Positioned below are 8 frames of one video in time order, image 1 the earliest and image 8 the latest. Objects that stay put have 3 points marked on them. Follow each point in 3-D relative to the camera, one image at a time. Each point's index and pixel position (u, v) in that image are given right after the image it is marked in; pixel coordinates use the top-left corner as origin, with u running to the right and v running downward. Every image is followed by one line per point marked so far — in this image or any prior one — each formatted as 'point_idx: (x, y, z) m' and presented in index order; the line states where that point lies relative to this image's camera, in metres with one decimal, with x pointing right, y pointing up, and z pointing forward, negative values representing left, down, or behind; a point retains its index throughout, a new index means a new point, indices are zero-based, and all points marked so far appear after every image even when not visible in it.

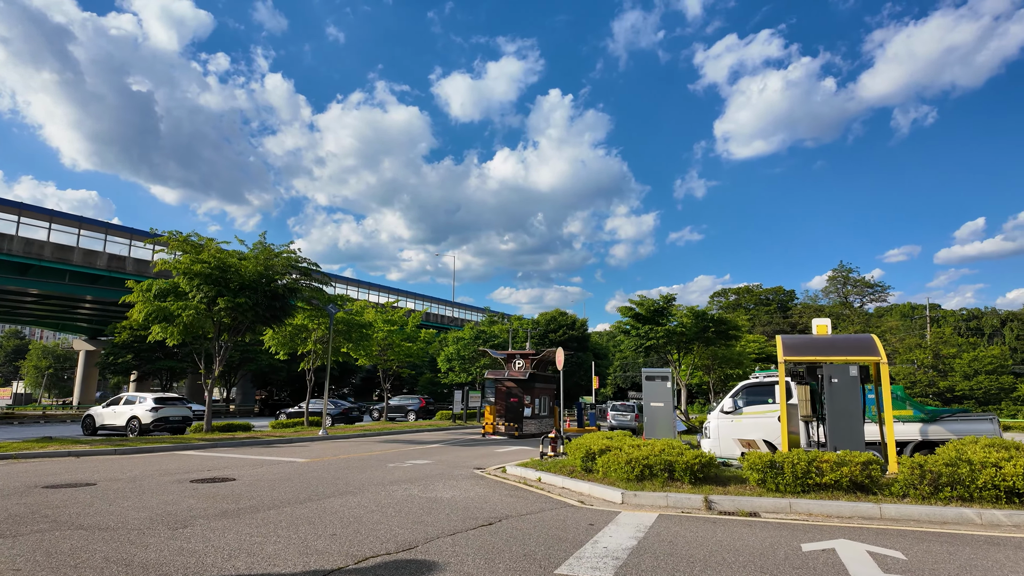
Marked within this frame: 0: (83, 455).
0: (-9.7, -3.8, +13.5) m
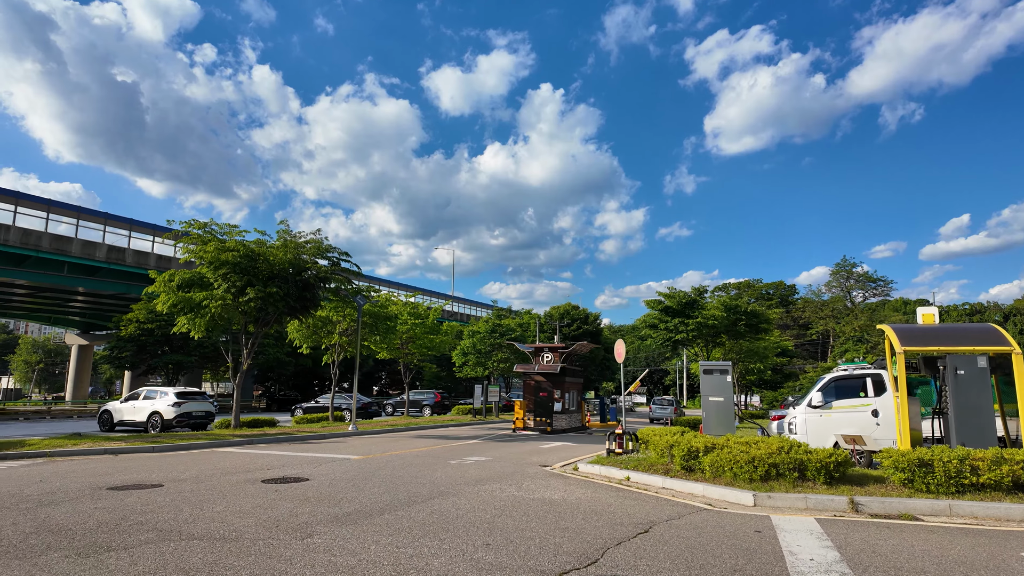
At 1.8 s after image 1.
0: (-8.3, -3.5, +12.7) m
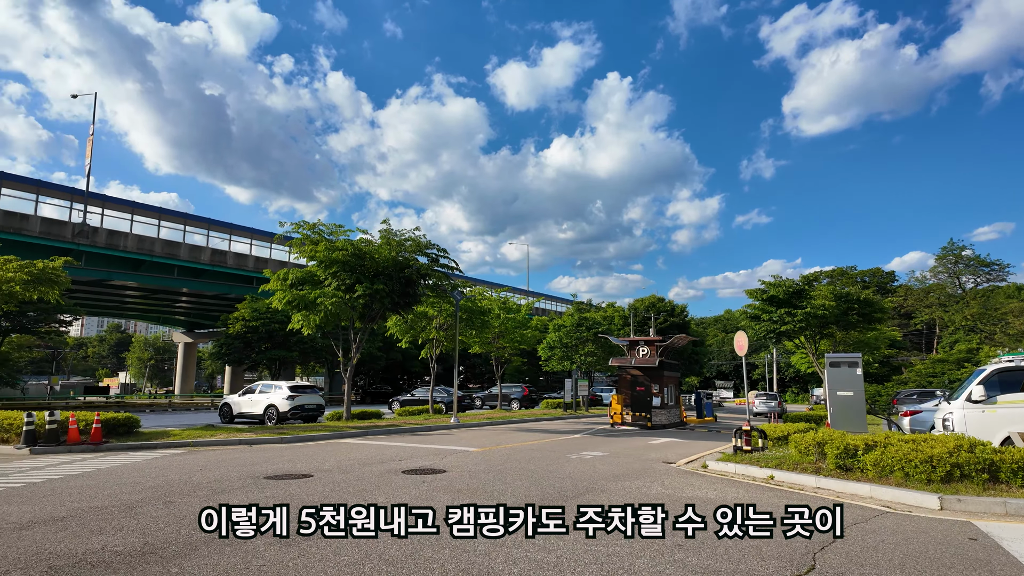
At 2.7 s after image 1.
0: (-5.7, -3.5, +13.4) m
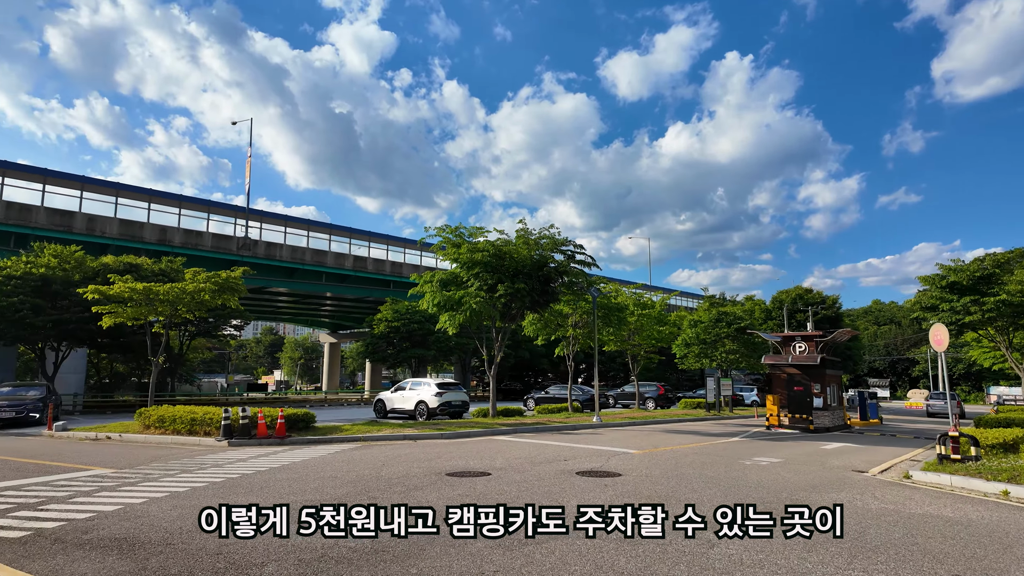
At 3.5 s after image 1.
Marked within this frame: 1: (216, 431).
0: (-2.1, -3.6, +13.9) m
1: (-7.3, -3.5, +14.7) m
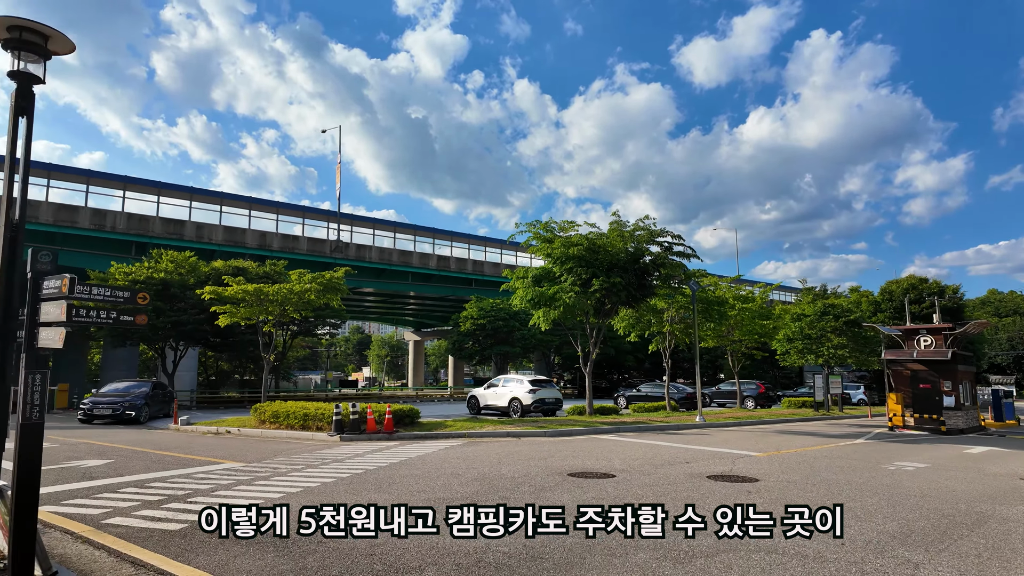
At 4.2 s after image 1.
0: (+0.3, -3.4, +13.7) m
1: (-4.7, -3.5, +15.1) m
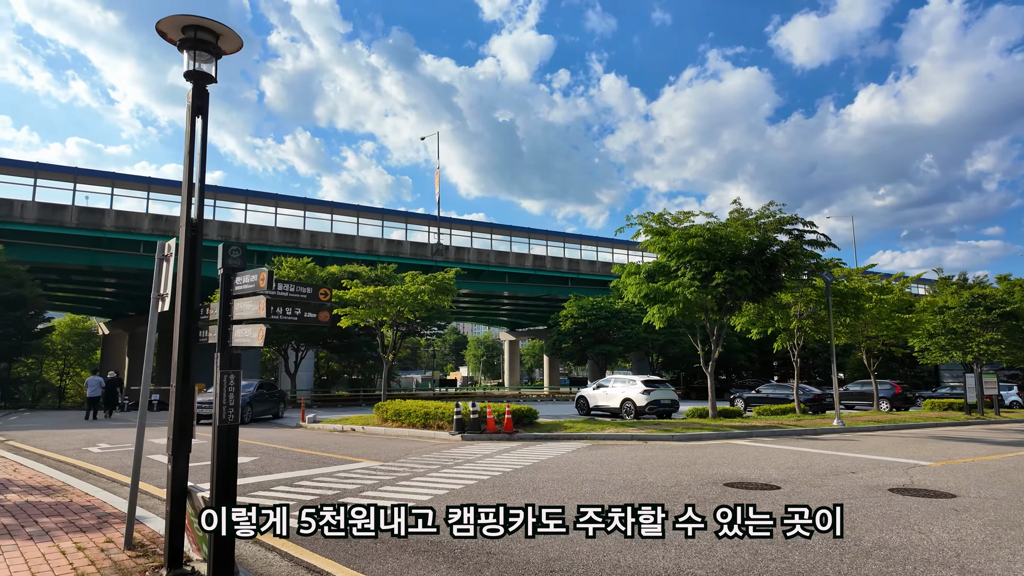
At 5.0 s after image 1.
0: (+3.2, -3.3, +12.9) m
1: (-1.6, -3.5, +15.1) m
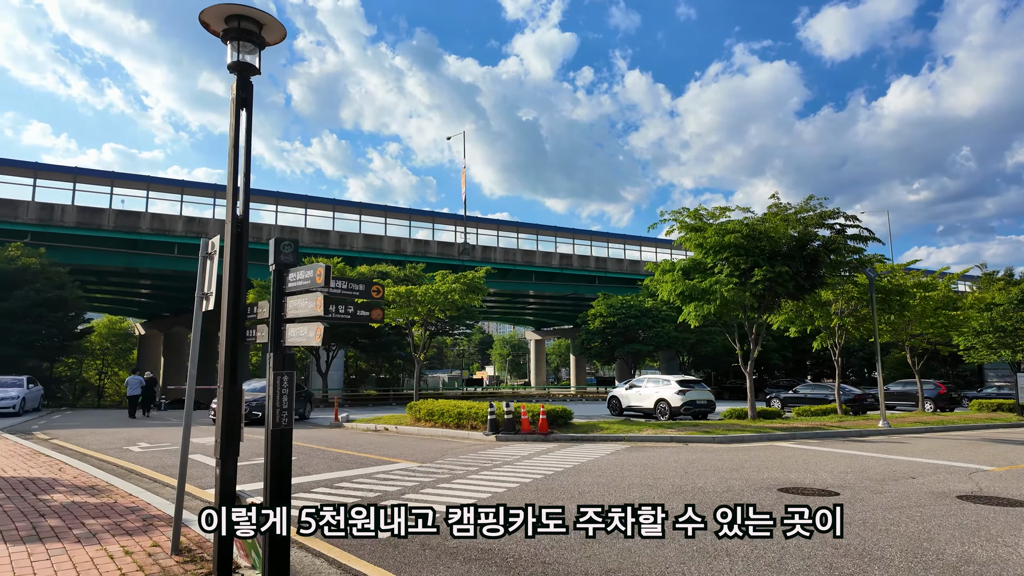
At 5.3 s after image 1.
0: (+3.9, -3.3, +12.6) m
1: (-0.7, -3.5, +14.9) m
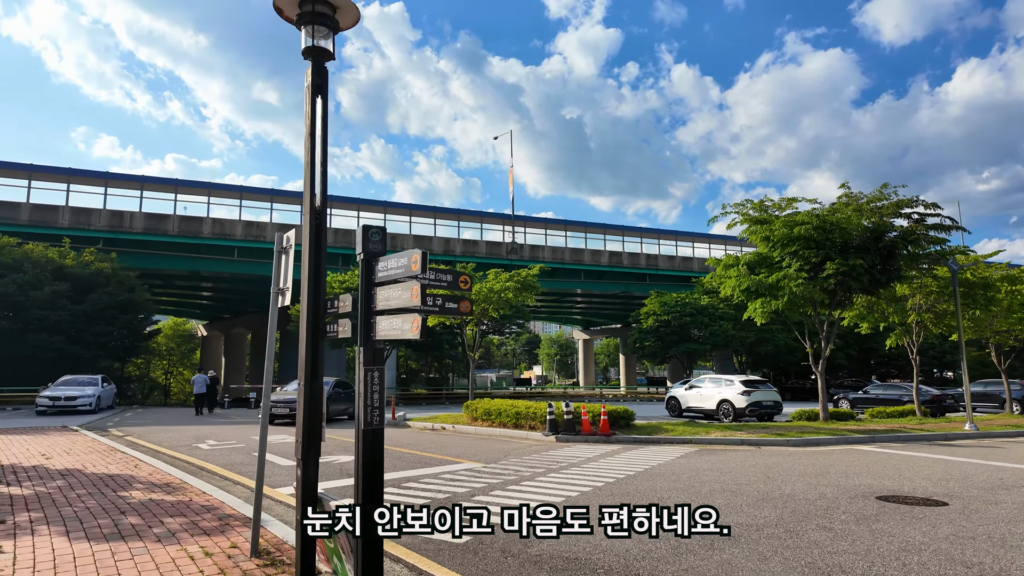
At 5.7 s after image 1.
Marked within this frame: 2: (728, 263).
0: (+5.2, -3.1, +11.9) m
1: (+0.8, -3.4, +14.6) m
2: (+6.8, +0.8, +18.7) m
